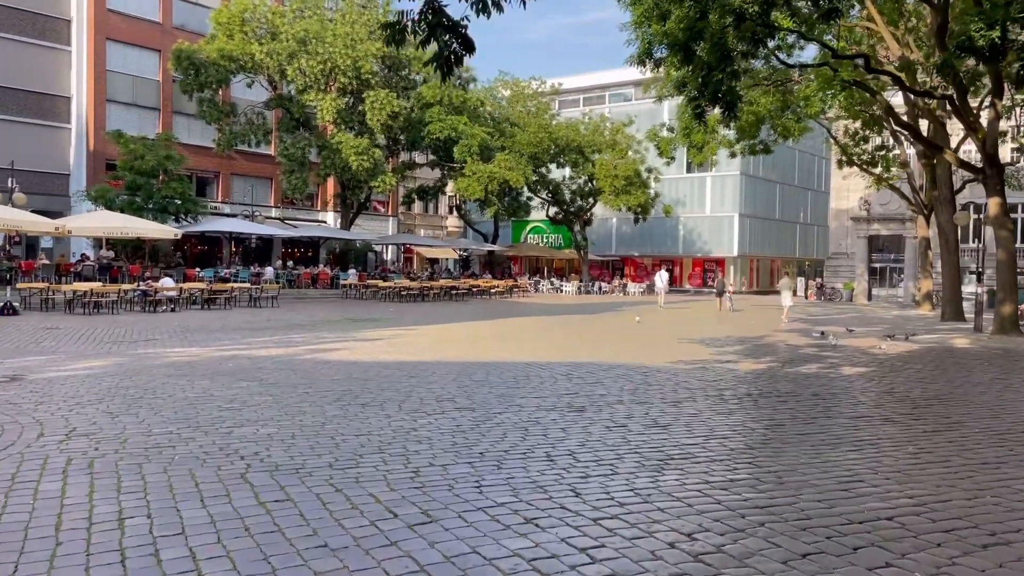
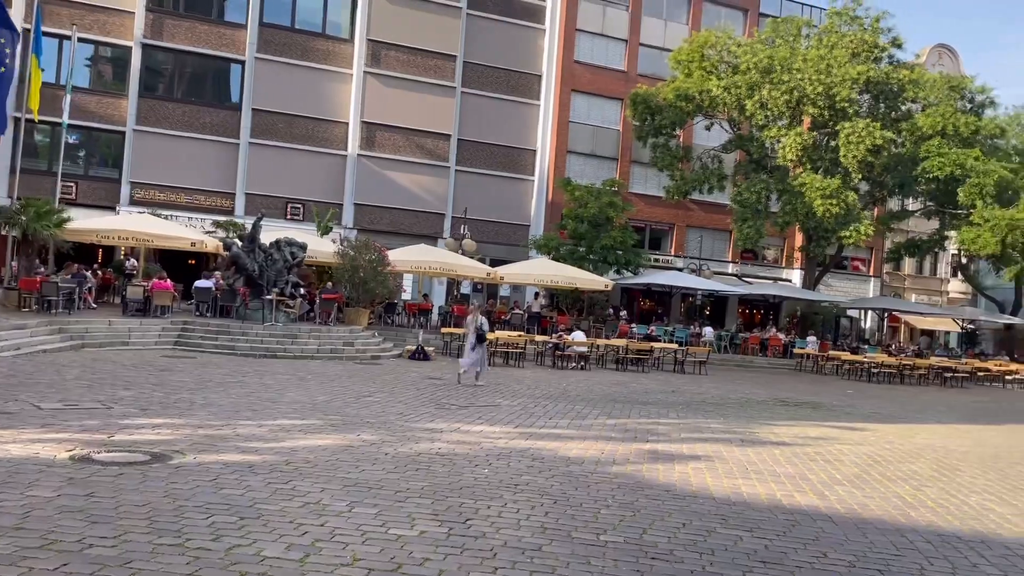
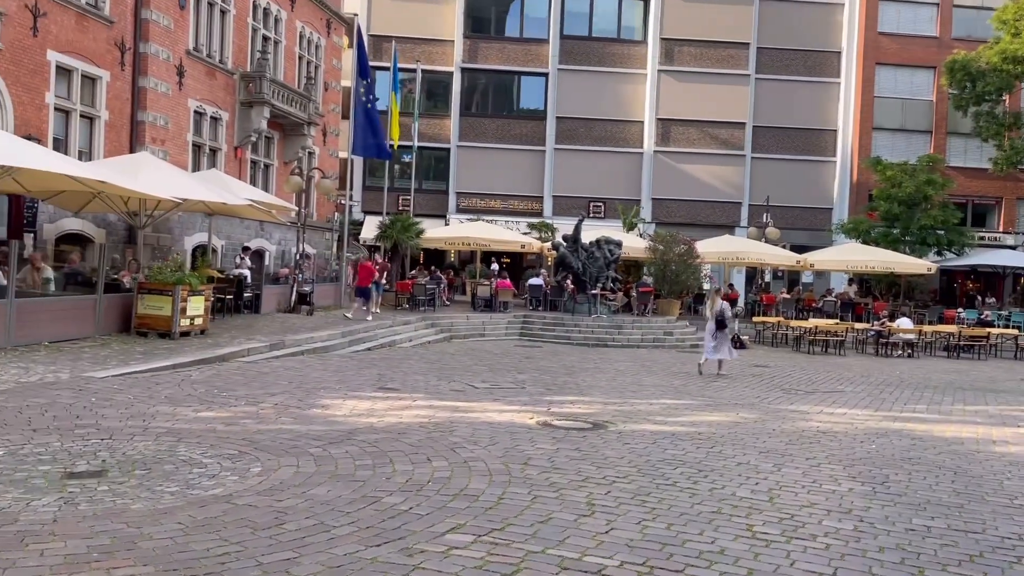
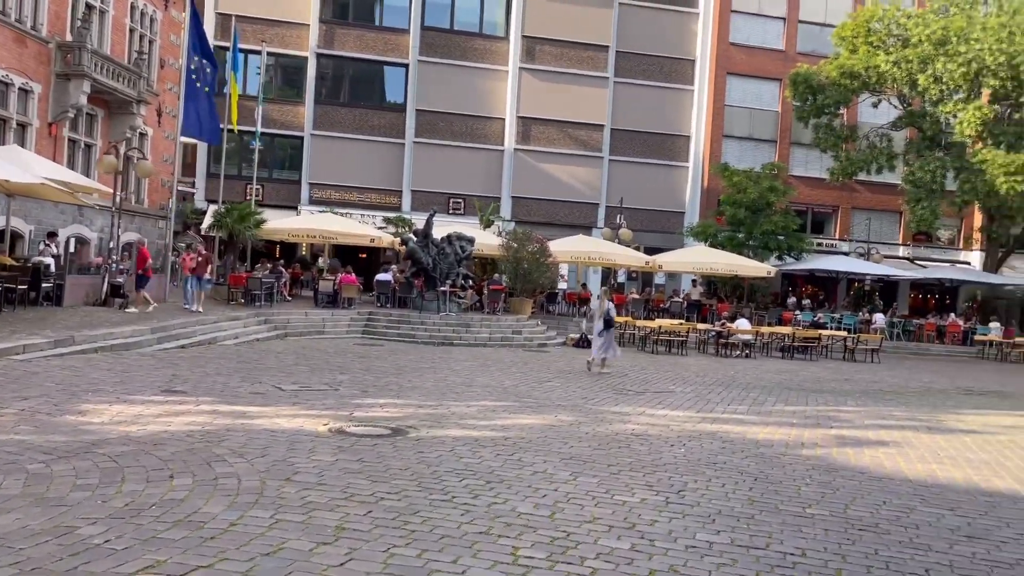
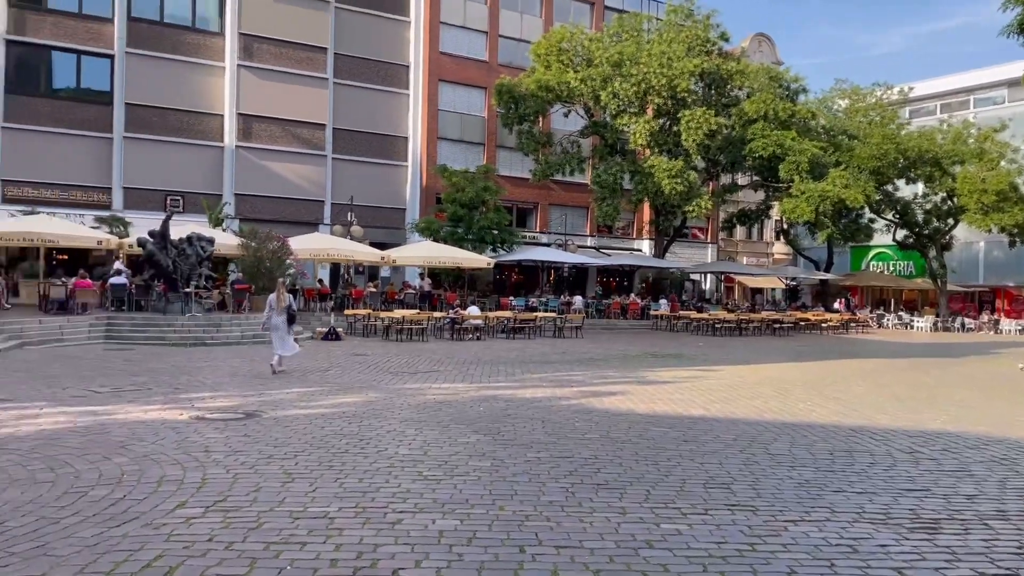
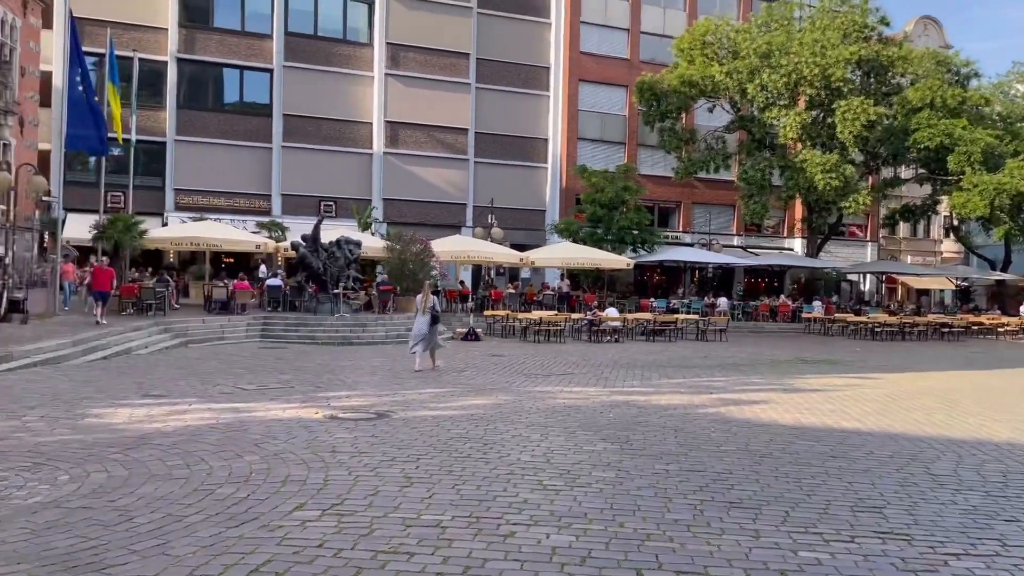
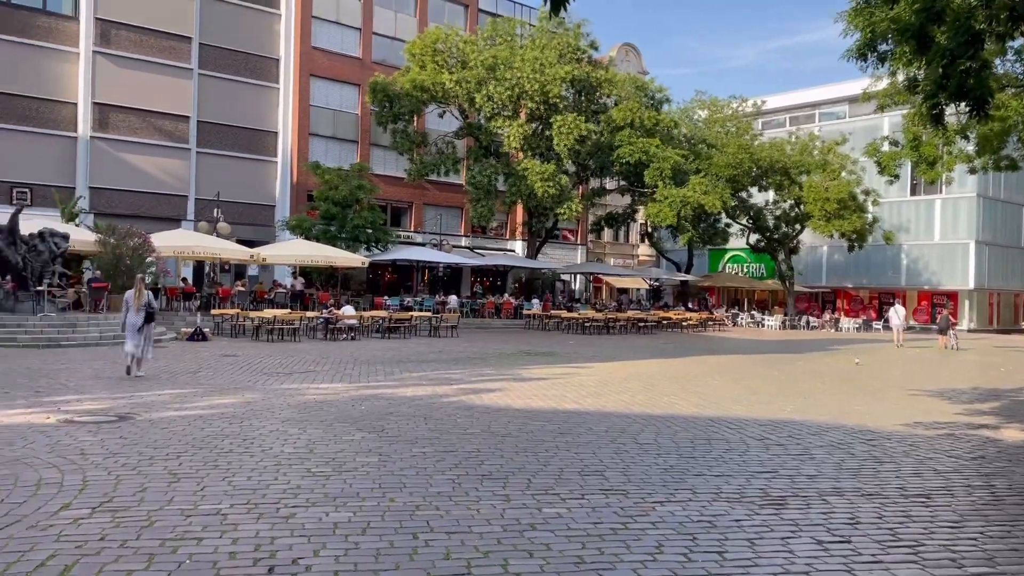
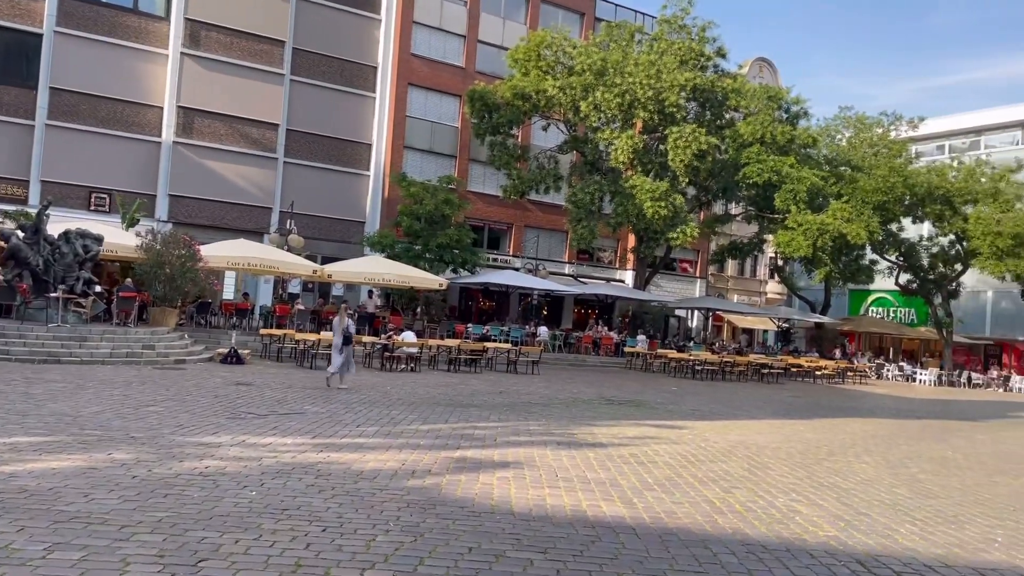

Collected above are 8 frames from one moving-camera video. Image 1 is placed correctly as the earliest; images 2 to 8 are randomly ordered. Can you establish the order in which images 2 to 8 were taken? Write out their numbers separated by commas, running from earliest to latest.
7, 5, 6, 3, 4, 2, 8
